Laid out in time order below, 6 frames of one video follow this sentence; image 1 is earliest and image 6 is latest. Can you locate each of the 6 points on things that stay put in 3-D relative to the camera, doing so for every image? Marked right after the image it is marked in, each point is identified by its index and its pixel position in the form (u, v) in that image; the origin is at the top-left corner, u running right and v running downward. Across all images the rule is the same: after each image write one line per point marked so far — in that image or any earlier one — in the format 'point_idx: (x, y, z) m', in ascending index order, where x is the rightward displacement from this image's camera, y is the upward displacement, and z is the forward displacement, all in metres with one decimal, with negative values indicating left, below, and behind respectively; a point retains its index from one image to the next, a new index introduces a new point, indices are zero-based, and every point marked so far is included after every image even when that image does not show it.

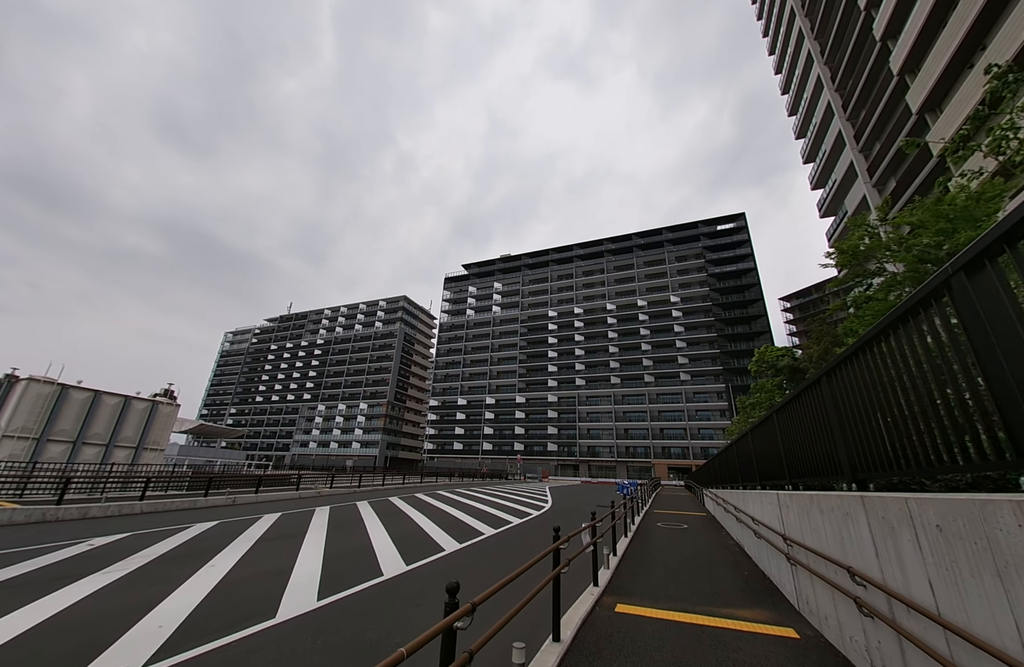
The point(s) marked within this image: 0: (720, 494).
0: (+6.5, -5.1, +11.5) m
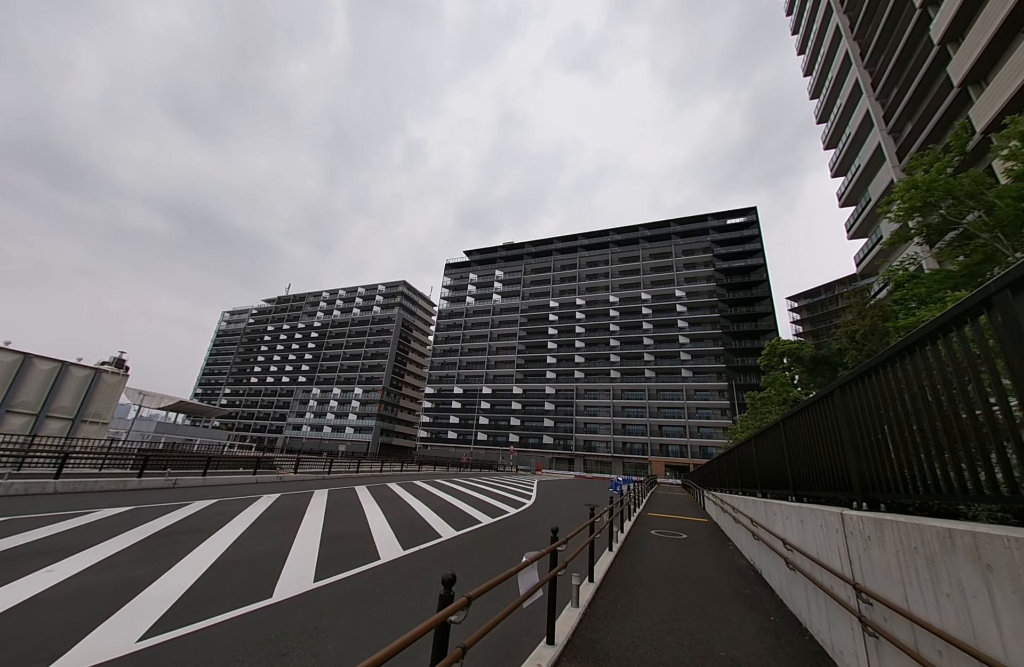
0: (+5.8, -4.5, +10.0) m
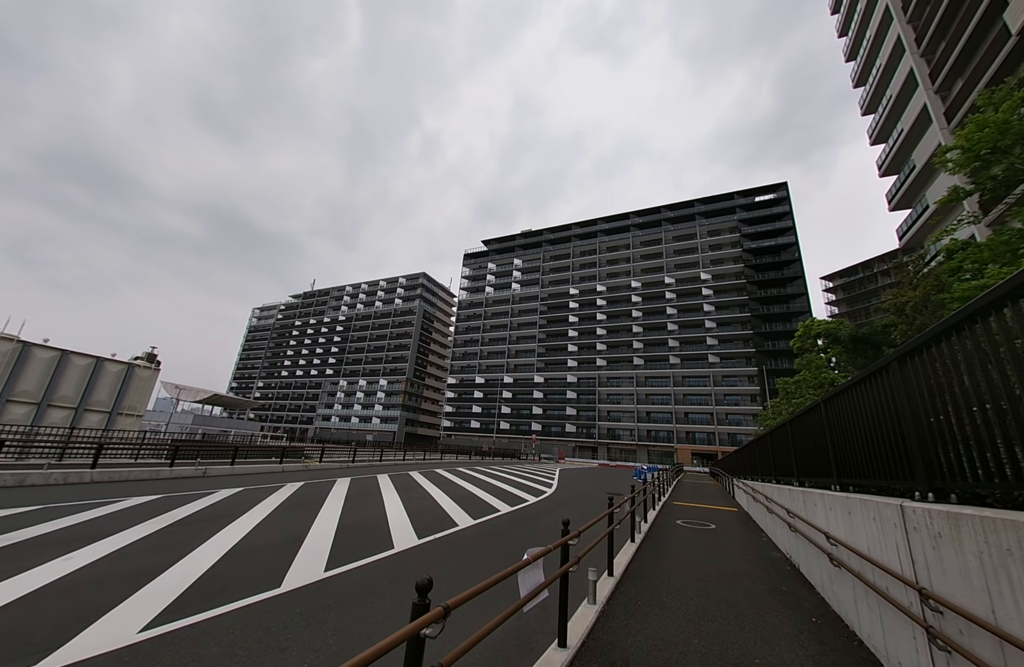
0: (+6.3, -4.0, +9.5) m
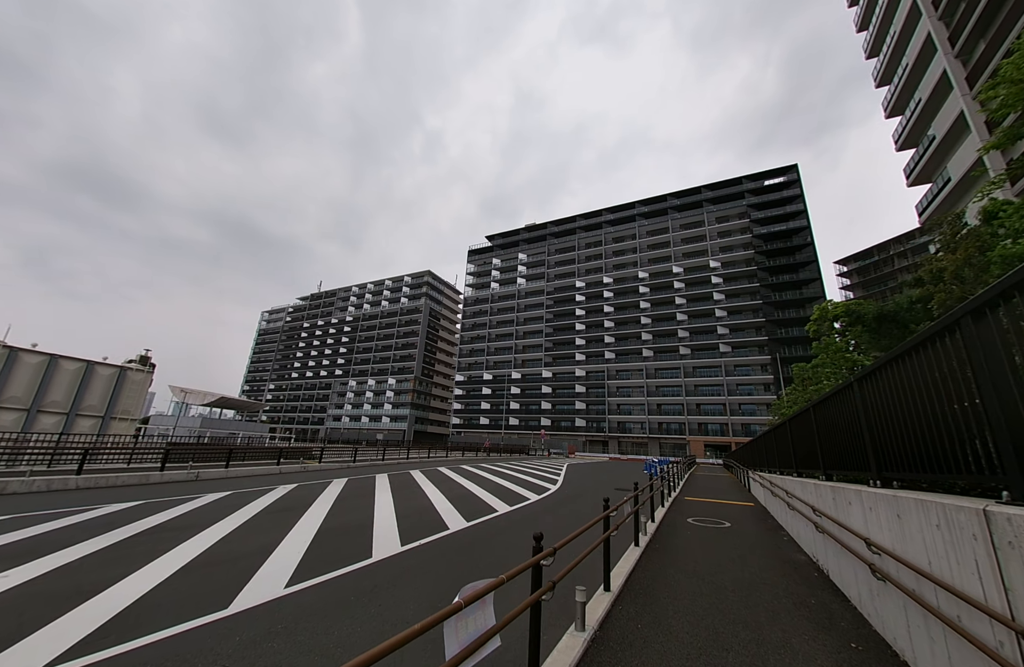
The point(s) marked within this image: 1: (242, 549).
0: (+6.2, -3.5, +8.8) m
1: (-3.9, -3.1, +5.2) m
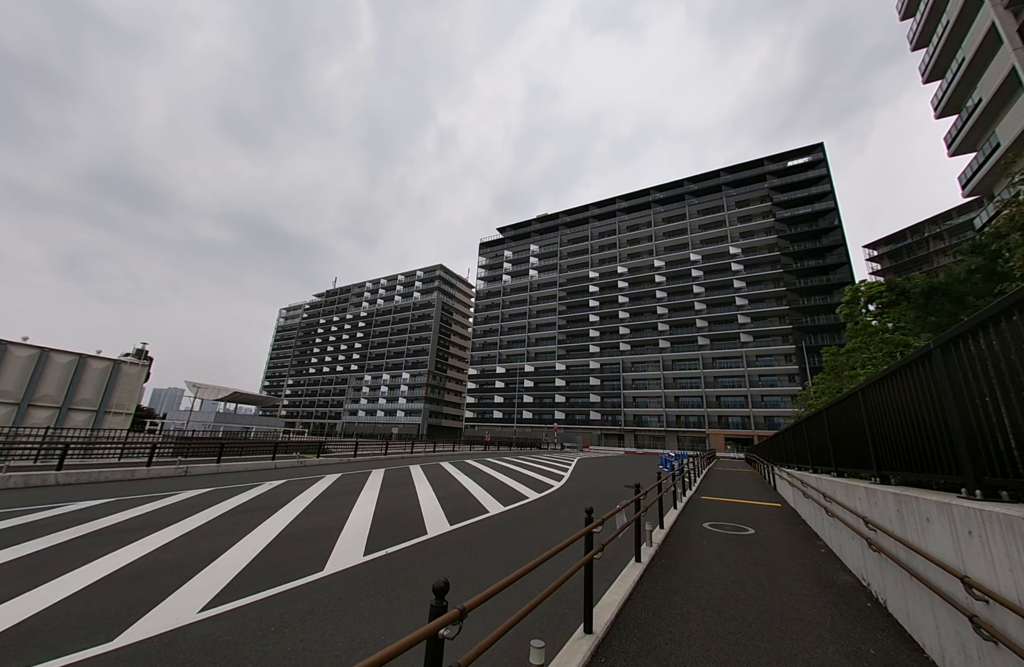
0: (+6.1, -3.0, +7.7) m
1: (-4.2, -2.8, +4.6) m
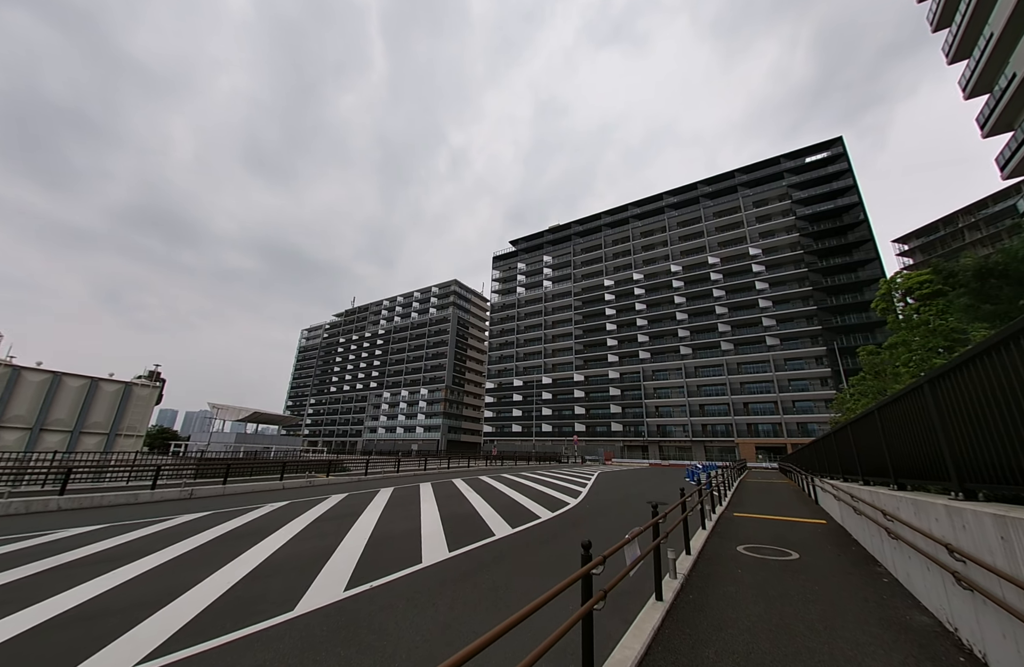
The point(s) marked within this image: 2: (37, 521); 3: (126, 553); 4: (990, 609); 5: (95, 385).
0: (+6.2, -2.9, +6.7) m
1: (-4.2, -2.9, +4.1) m
2: (-10.2, -4.0, +7.8) m
3: (-5.7, -3.3, +5.5) m
4: (+3.3, -1.9, +2.5) m
5: (-14.1, -1.8, +12.3) m
